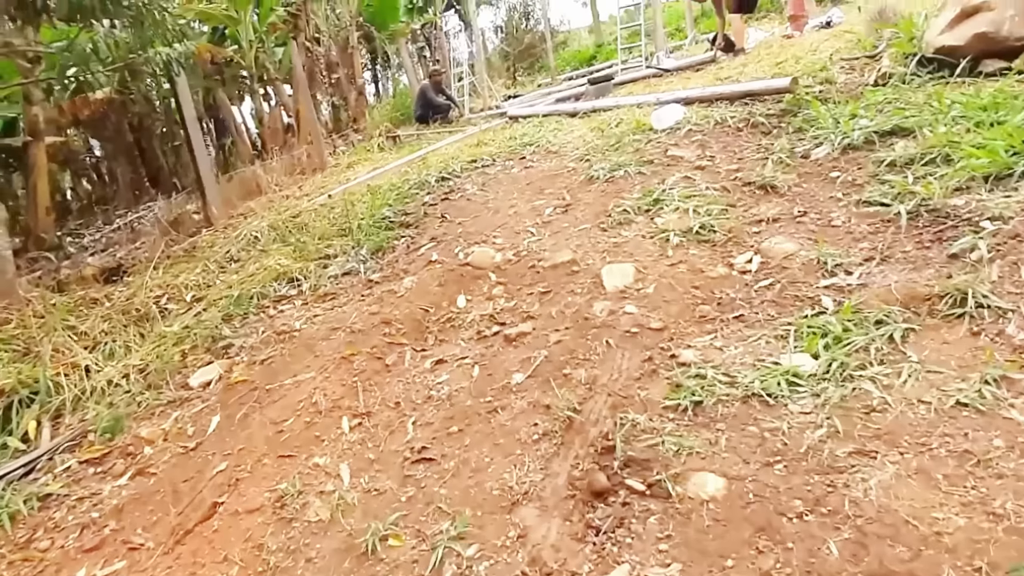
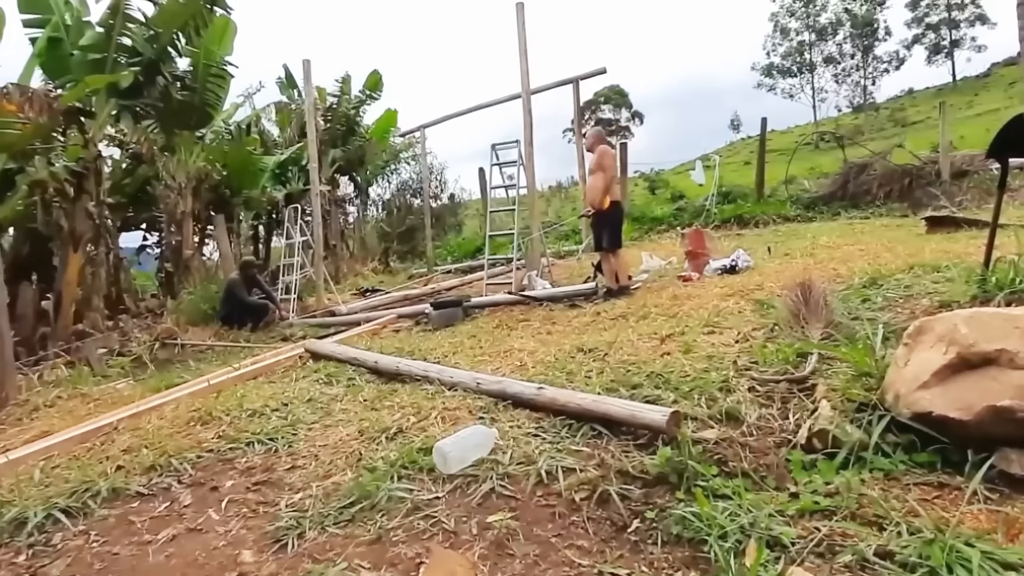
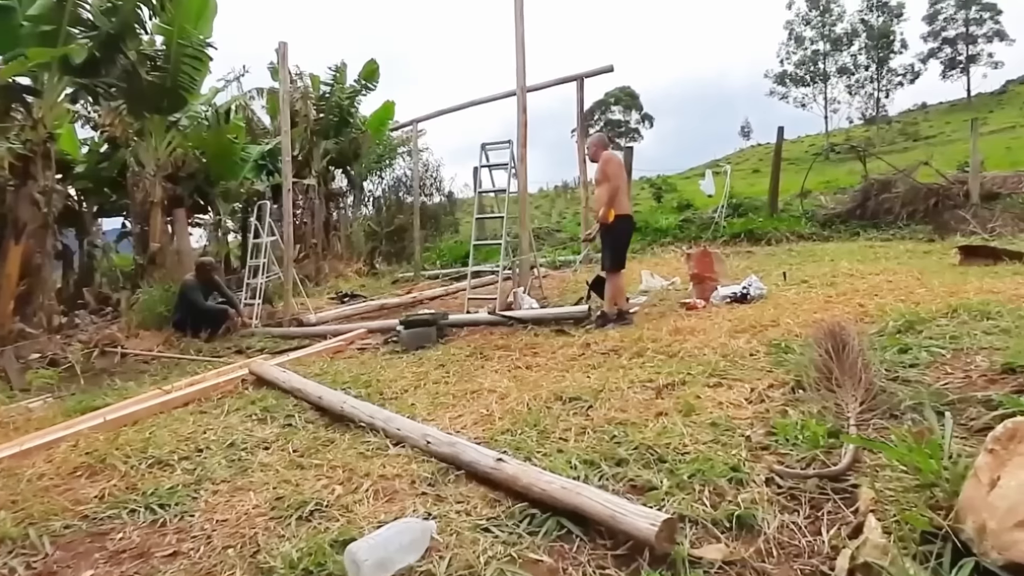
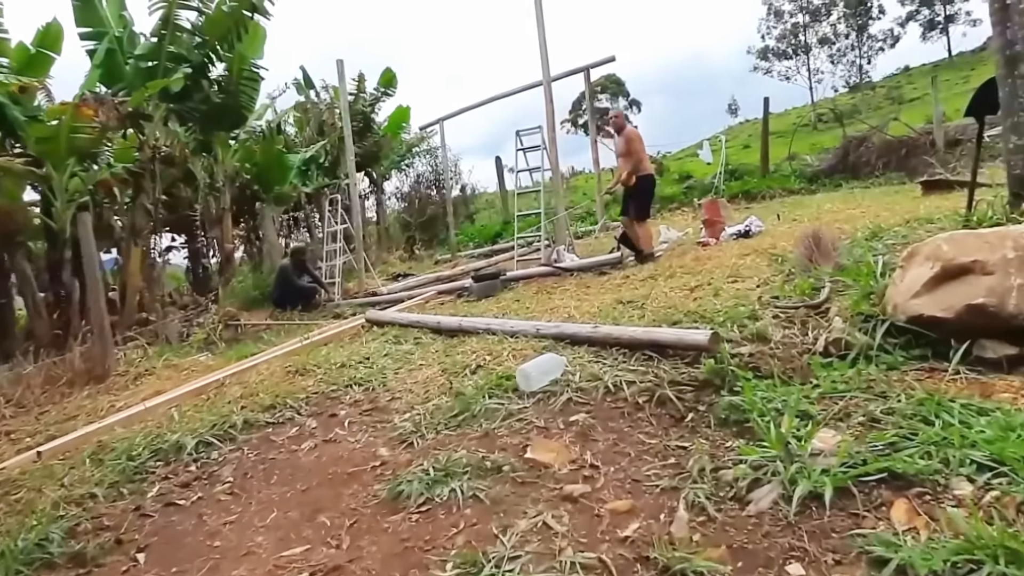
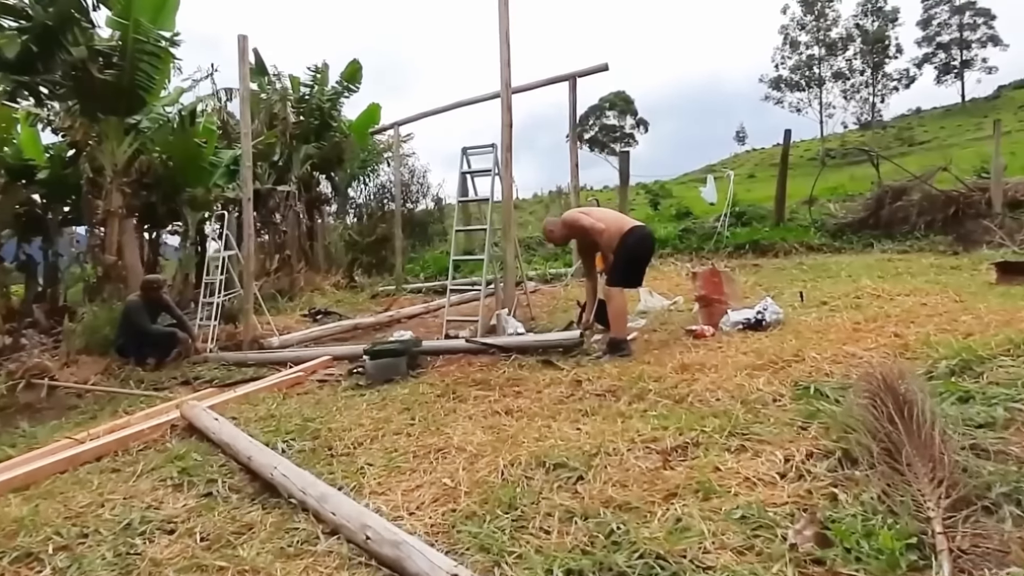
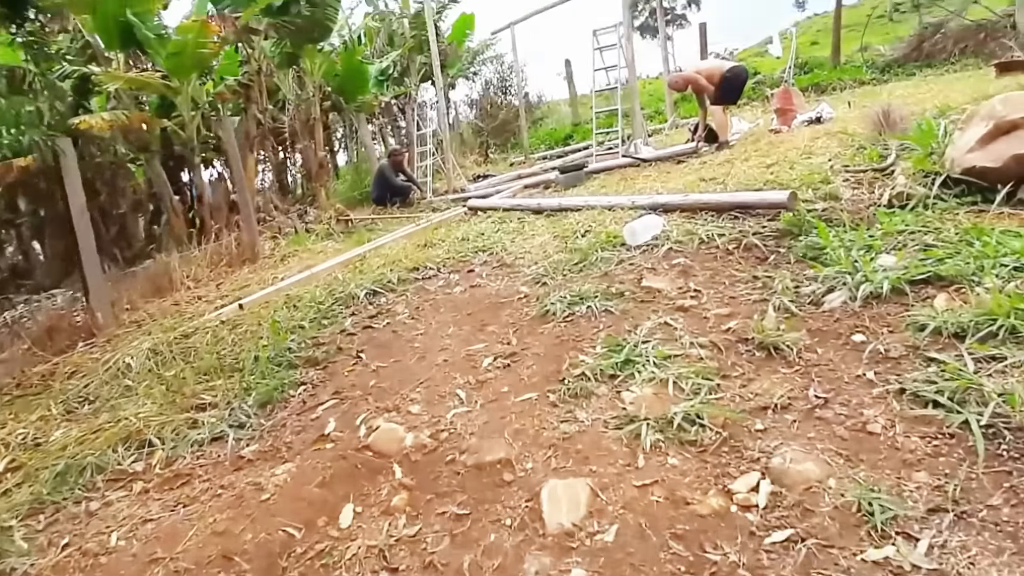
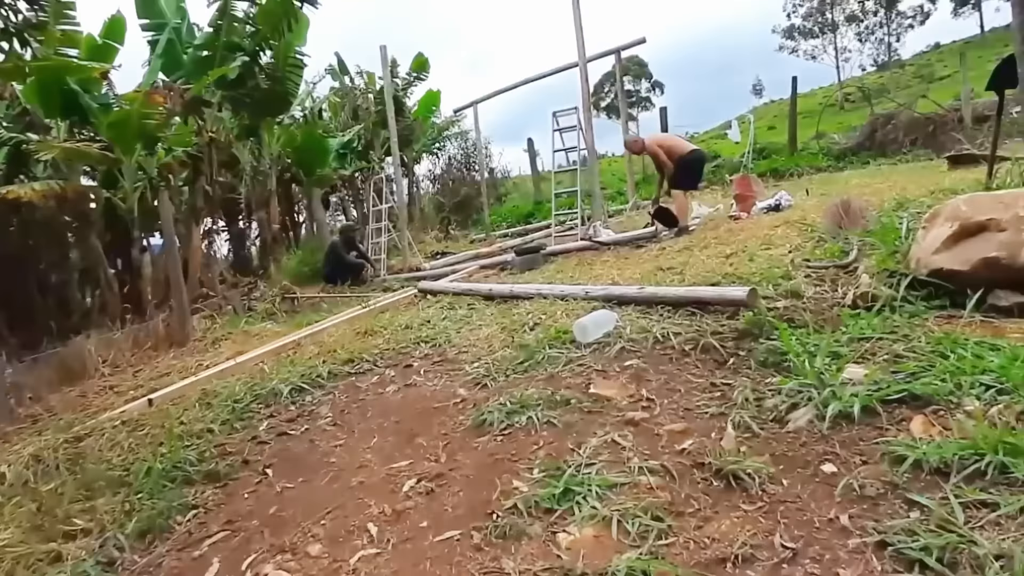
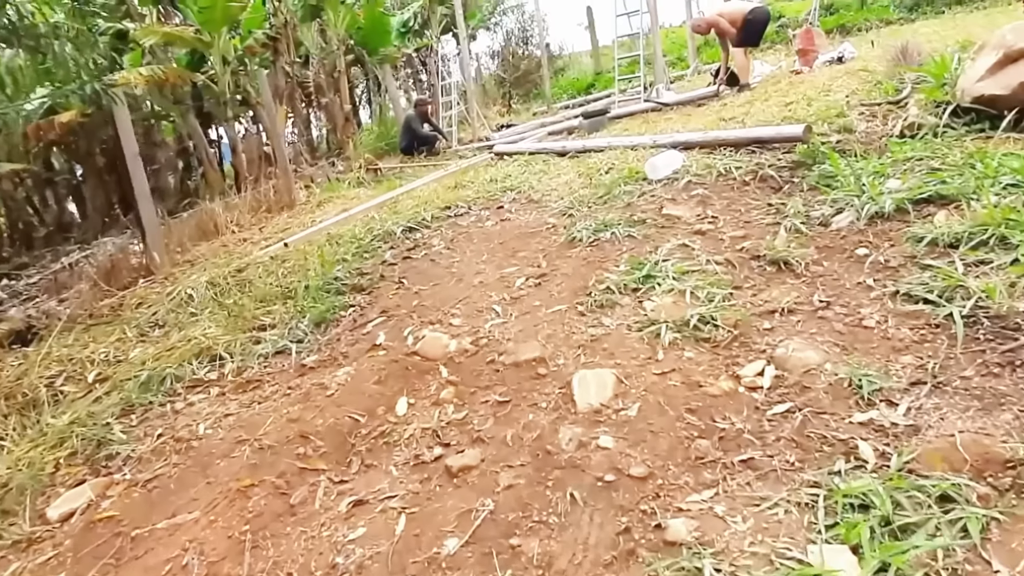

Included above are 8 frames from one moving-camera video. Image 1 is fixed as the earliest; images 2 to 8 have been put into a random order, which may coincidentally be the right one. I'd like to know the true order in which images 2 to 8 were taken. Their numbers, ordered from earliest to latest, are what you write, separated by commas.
8, 6, 7, 4, 2, 3, 5
